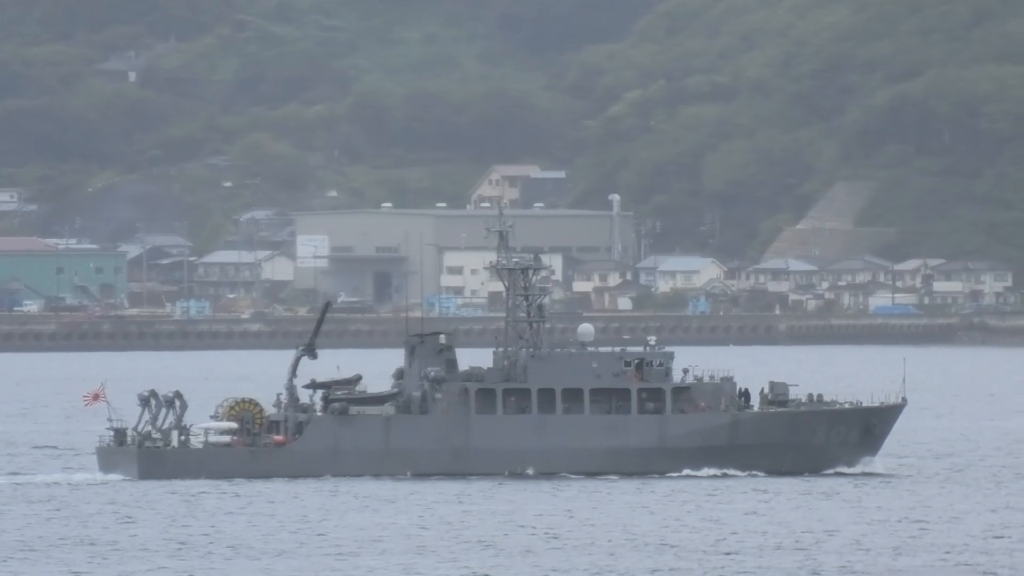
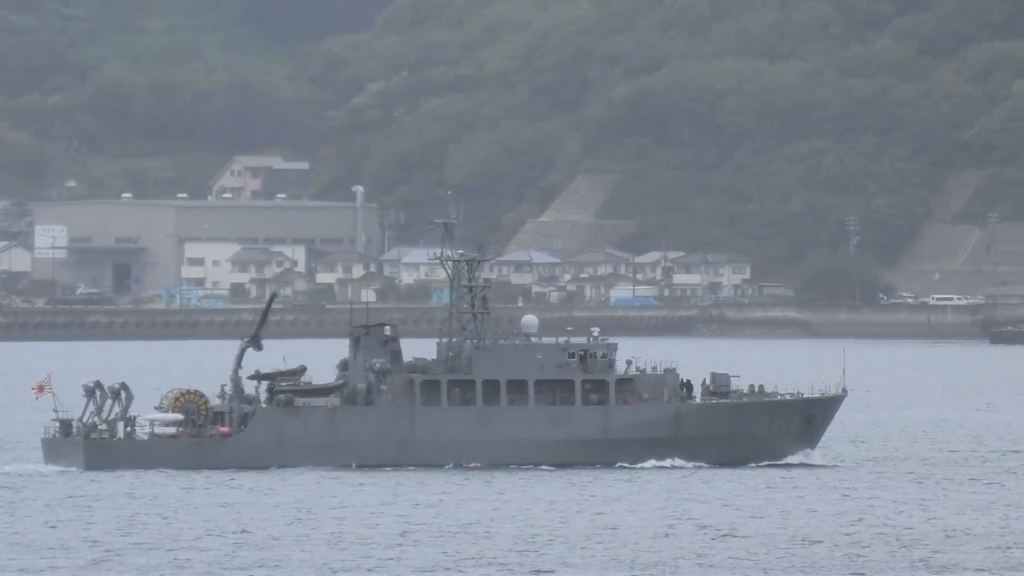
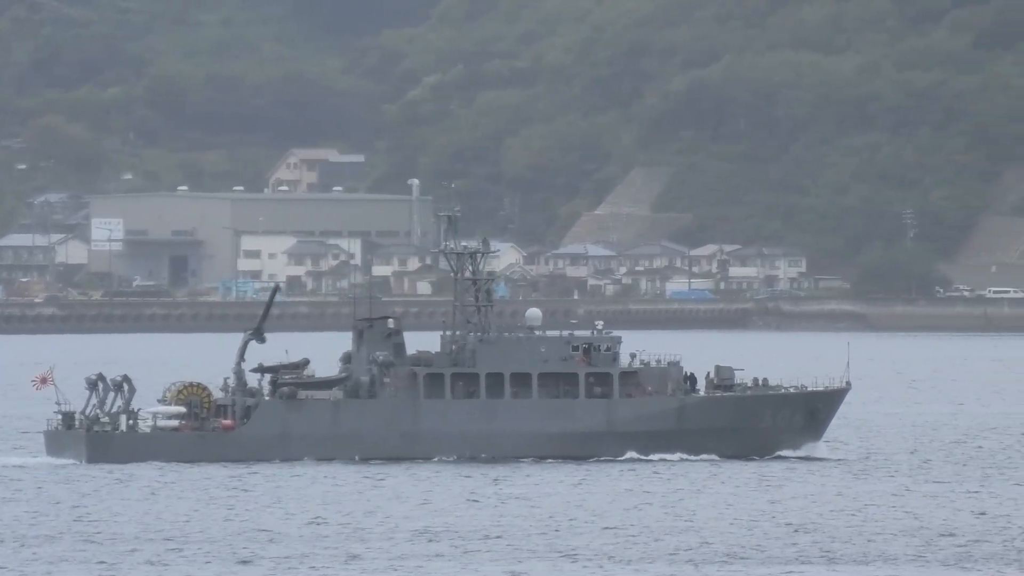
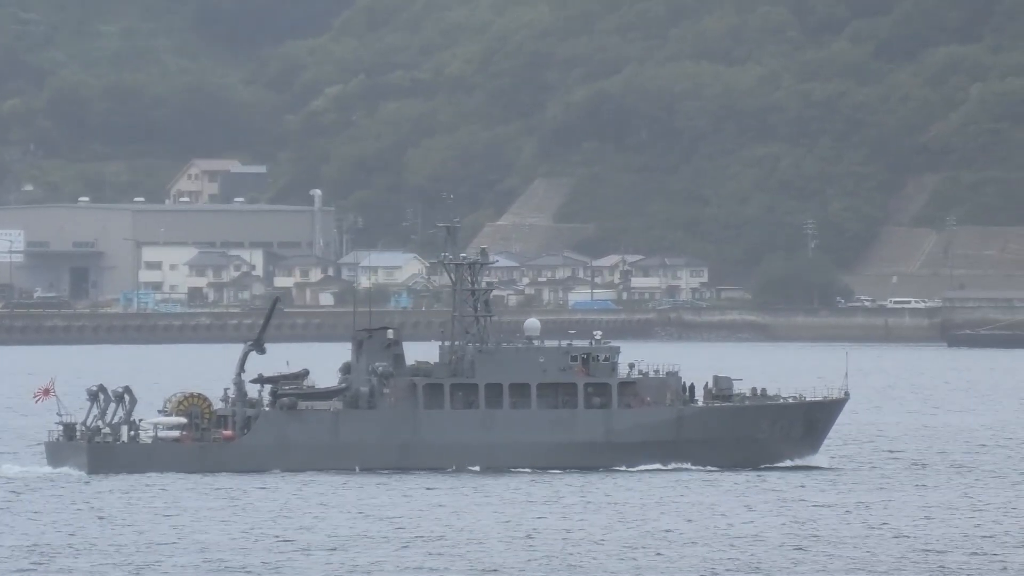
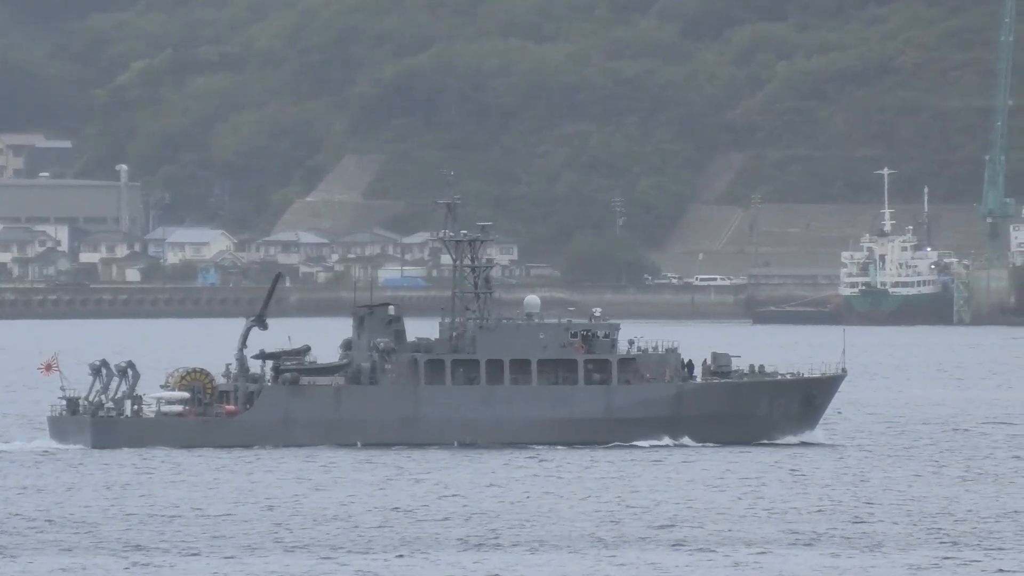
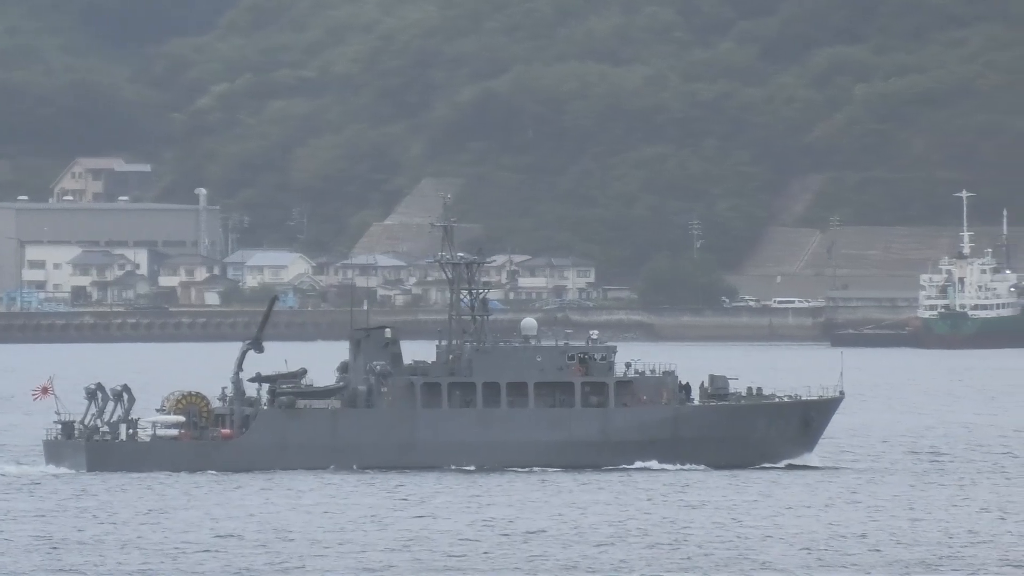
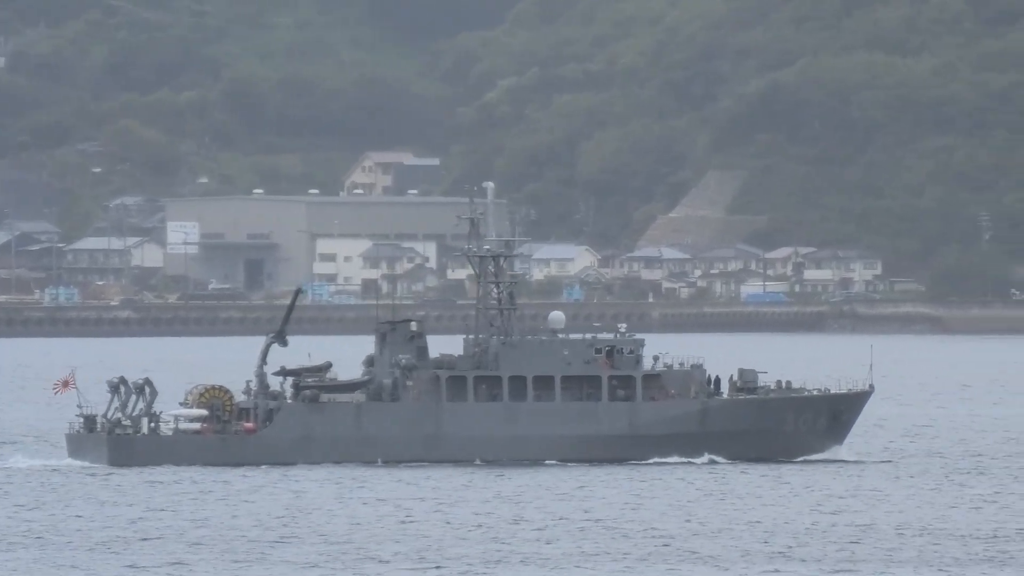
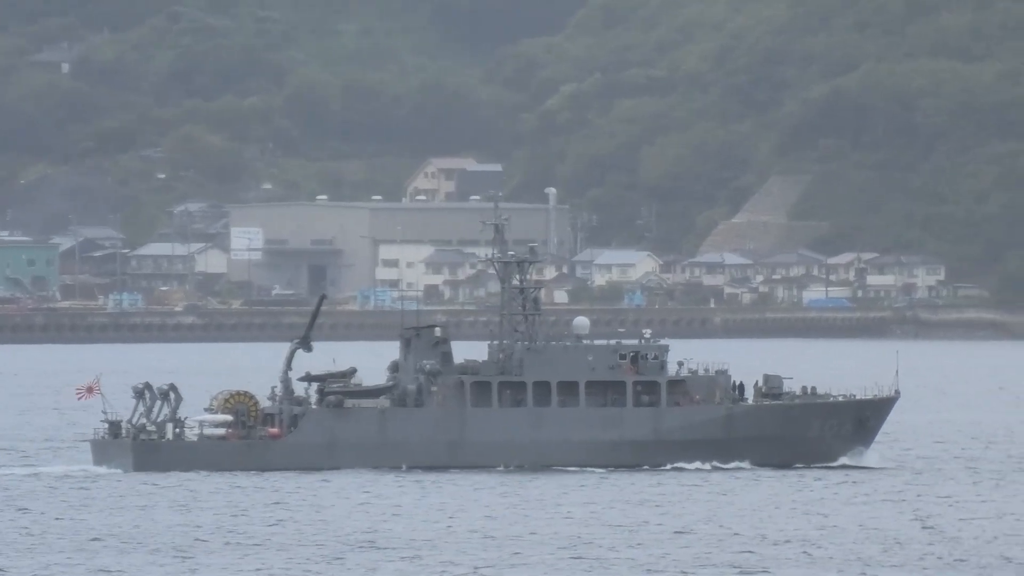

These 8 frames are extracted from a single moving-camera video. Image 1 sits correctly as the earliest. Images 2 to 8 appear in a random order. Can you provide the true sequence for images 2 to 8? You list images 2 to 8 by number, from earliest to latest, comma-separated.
8, 7, 3, 2, 4, 6, 5
